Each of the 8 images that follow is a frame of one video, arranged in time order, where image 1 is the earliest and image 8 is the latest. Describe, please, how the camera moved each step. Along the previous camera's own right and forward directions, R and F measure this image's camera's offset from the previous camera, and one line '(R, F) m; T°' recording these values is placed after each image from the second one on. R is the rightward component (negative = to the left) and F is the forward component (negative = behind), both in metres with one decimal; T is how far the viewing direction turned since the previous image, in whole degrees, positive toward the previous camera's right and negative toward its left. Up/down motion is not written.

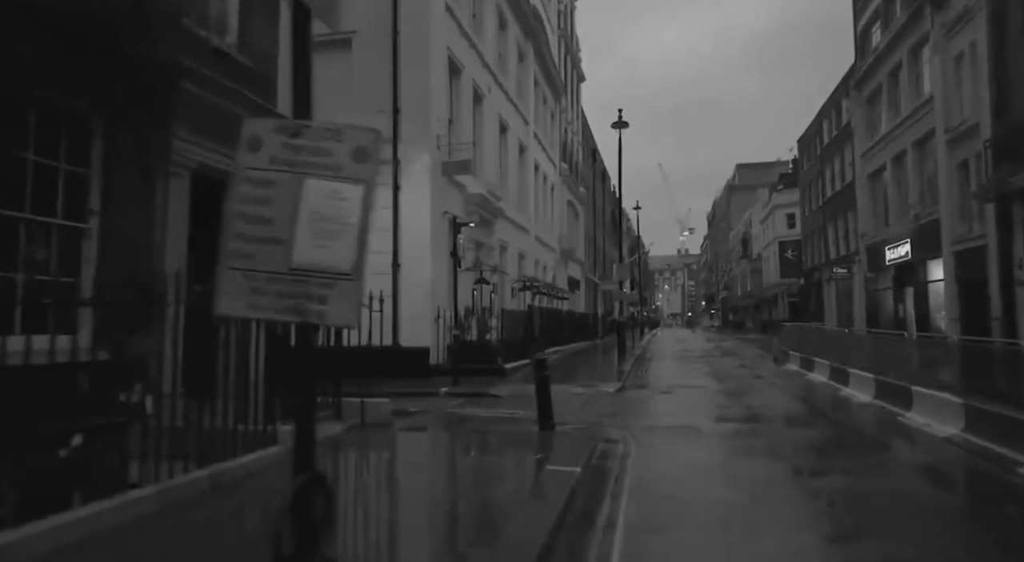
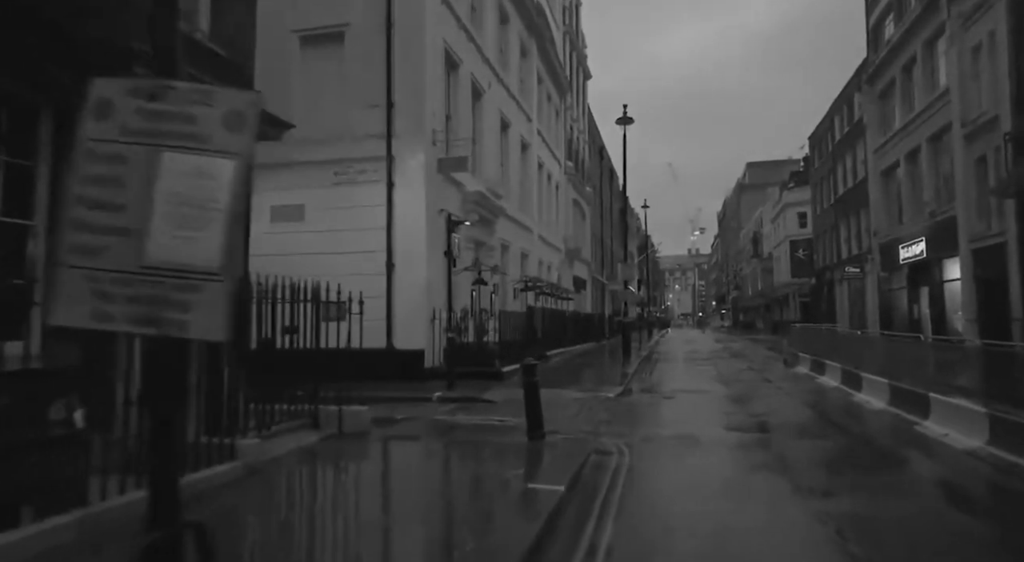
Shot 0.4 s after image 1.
(+0.3, +0.6) m; -1°
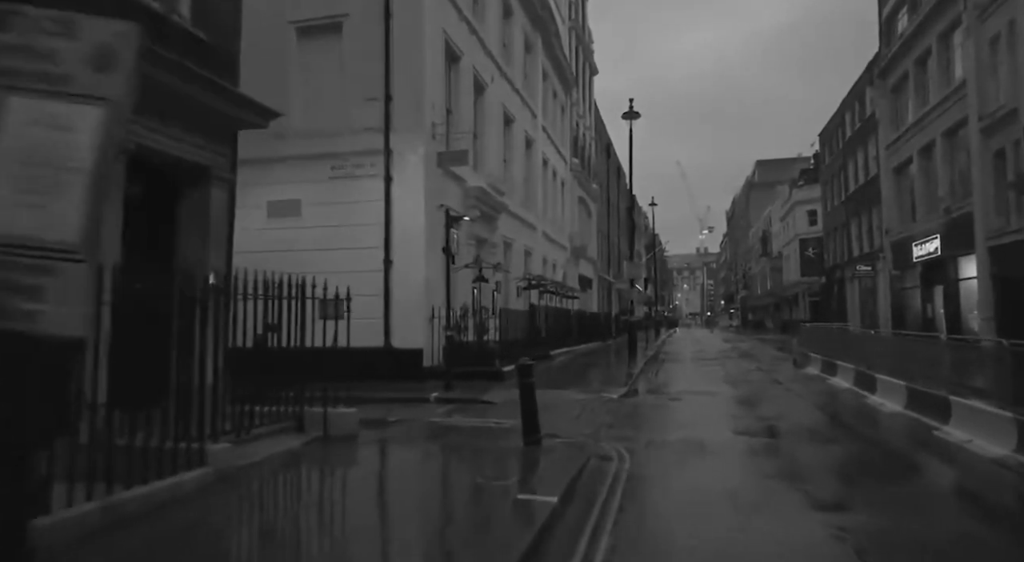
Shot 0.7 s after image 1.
(+0.2, +0.5) m; -1°
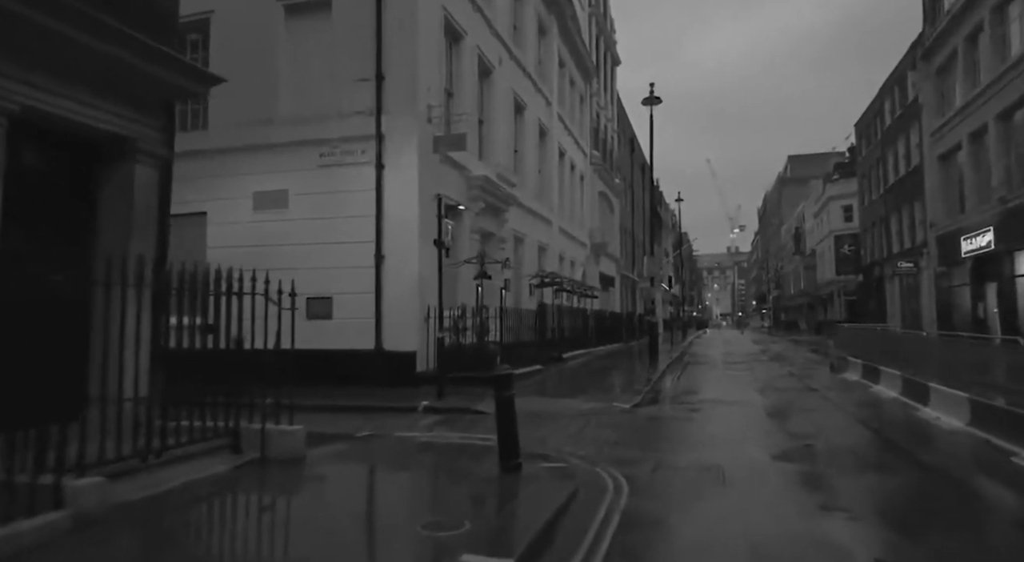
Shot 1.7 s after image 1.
(+0.5, +1.5) m; -2°
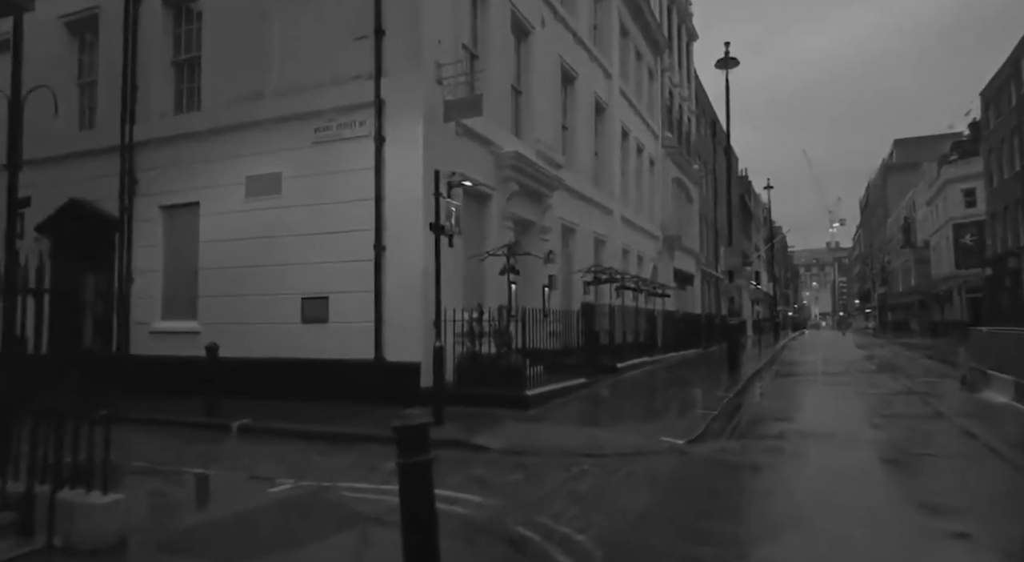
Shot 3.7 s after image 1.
(+1.0, +3.0) m; -7°
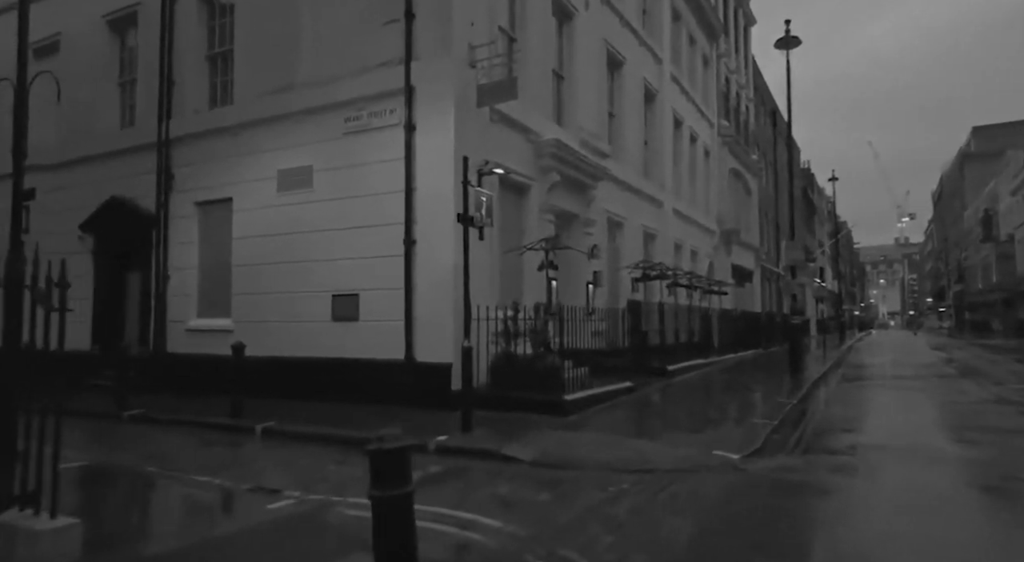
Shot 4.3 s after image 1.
(+0.3, +0.9) m; -4°
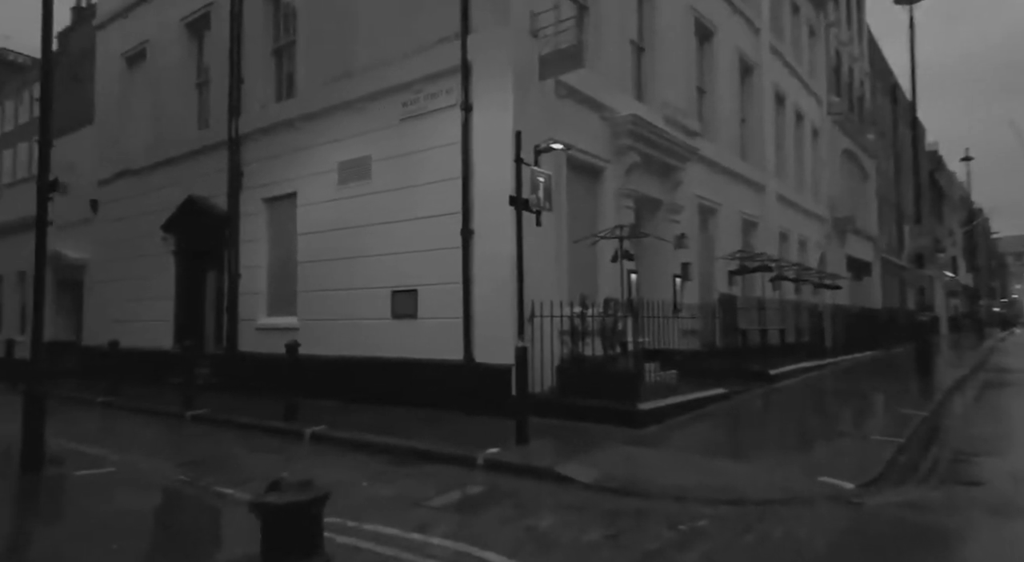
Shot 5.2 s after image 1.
(+0.5, +1.3) m; -8°
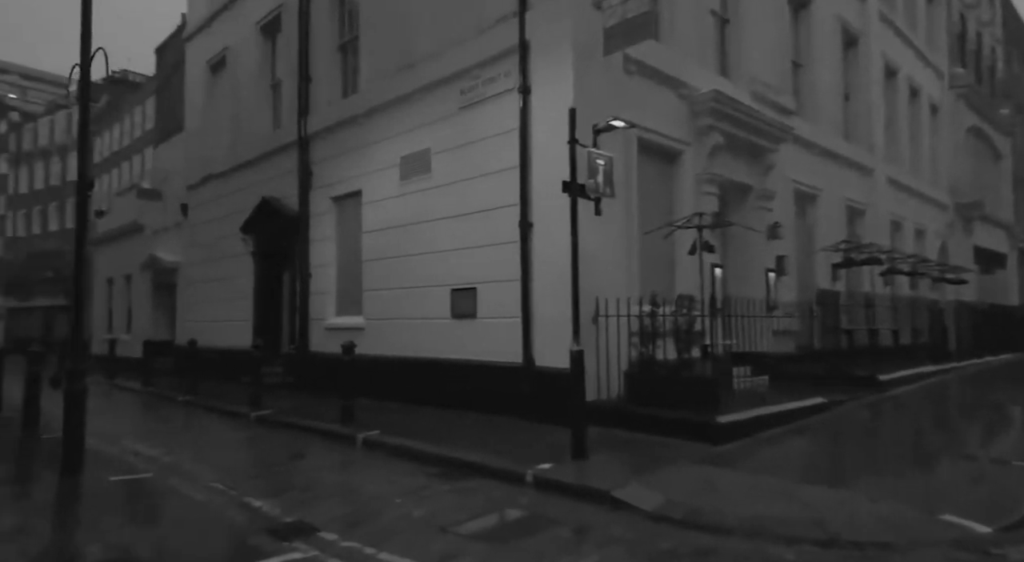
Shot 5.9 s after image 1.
(+0.4, +0.9) m; -8°
